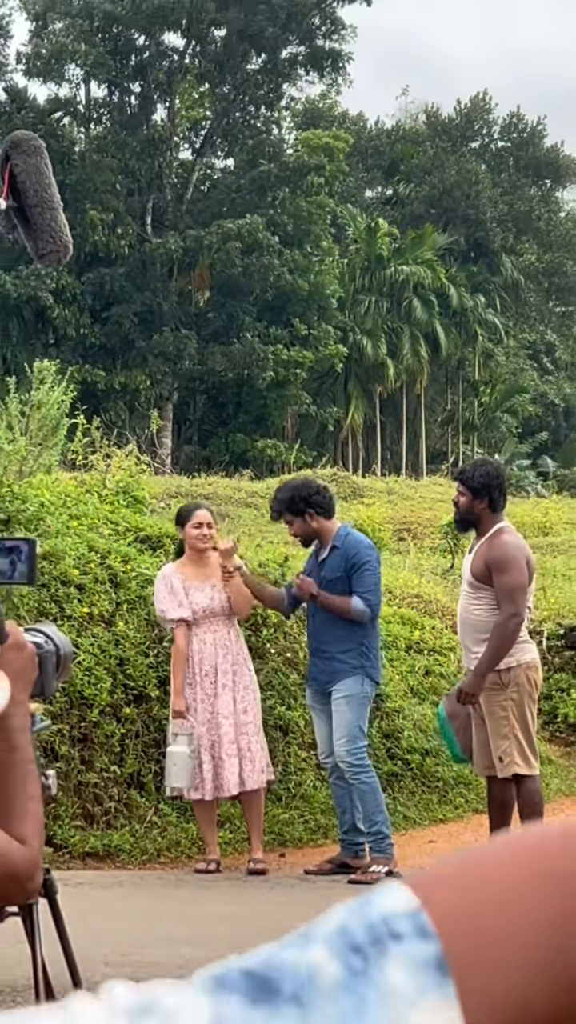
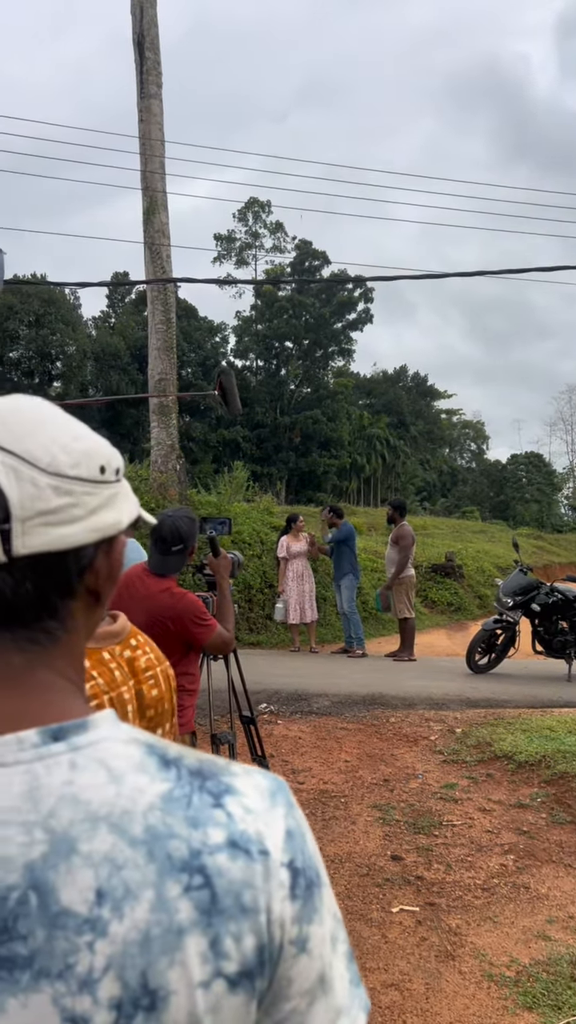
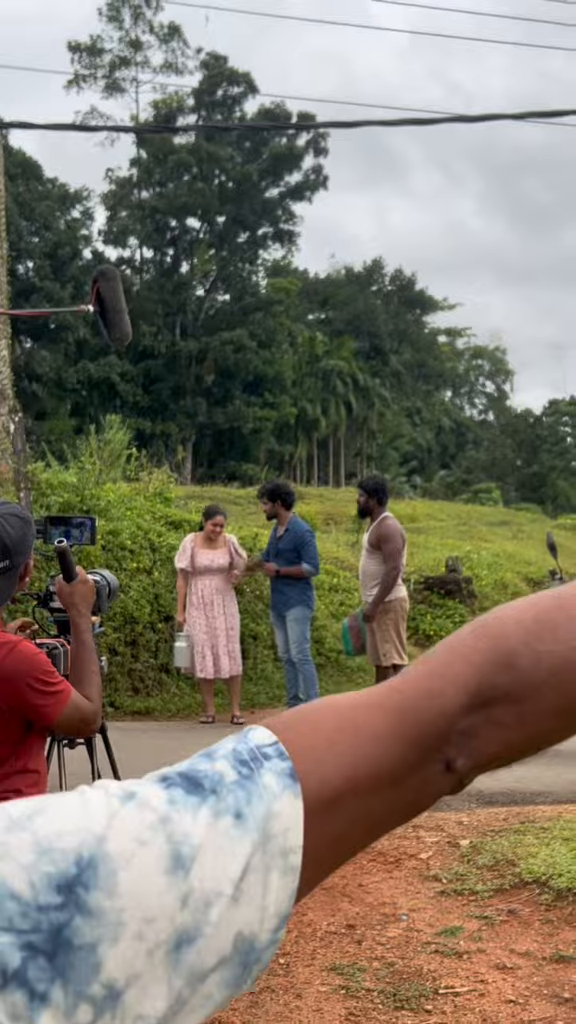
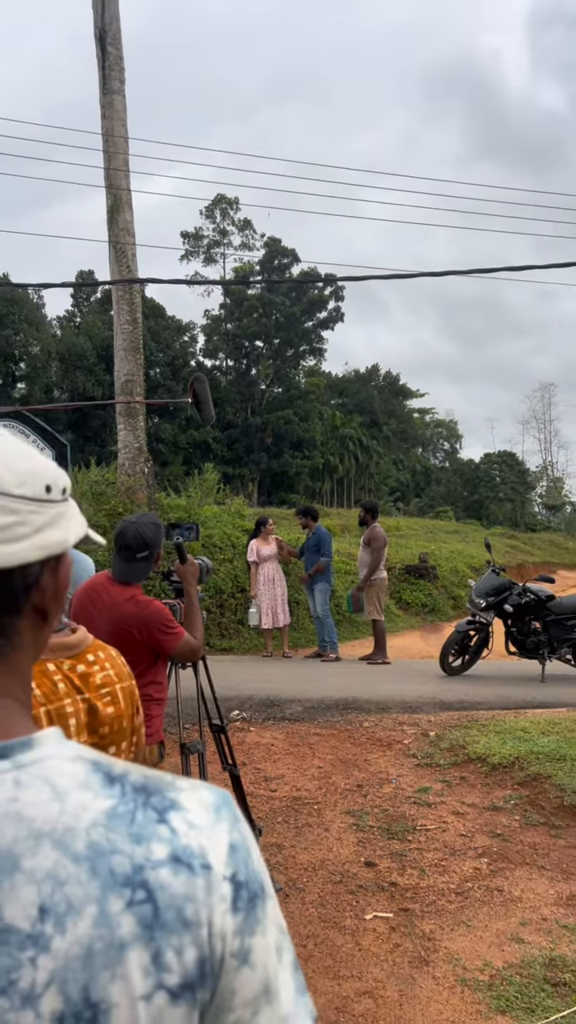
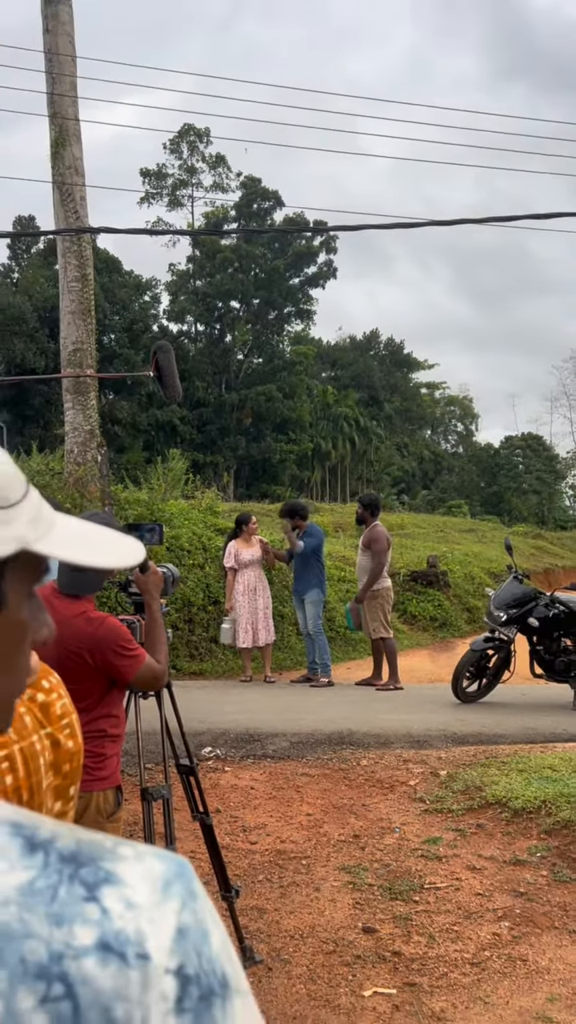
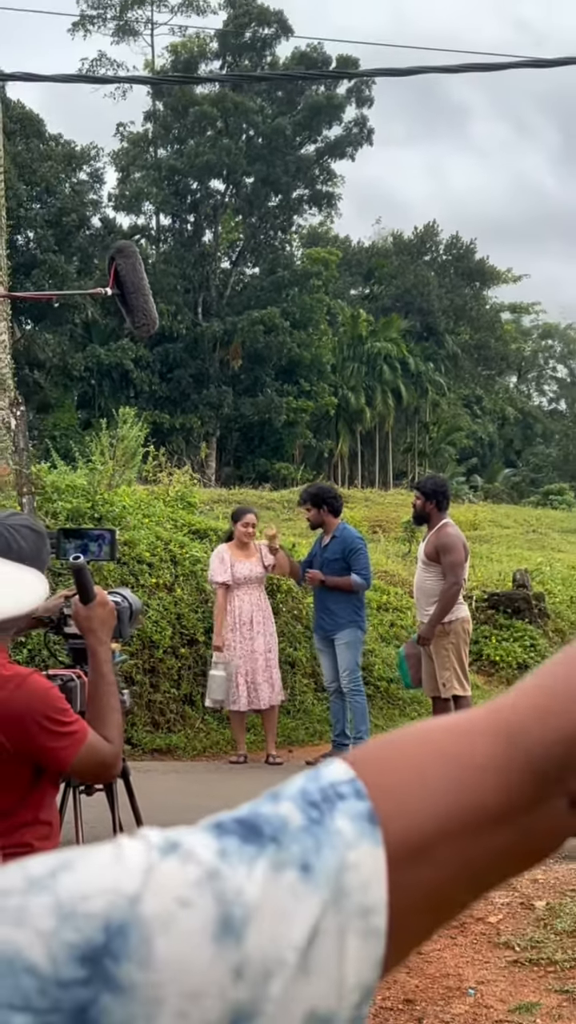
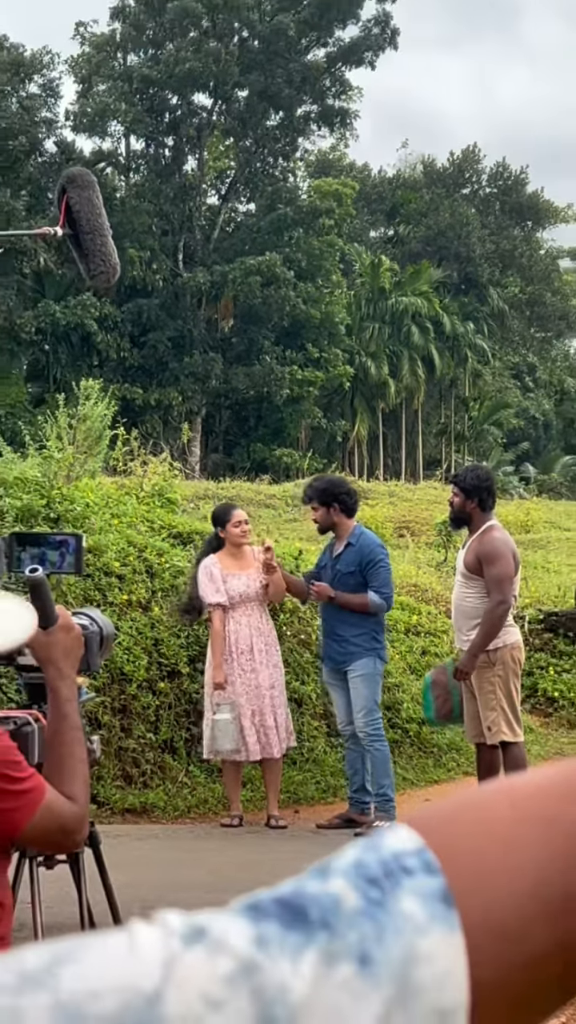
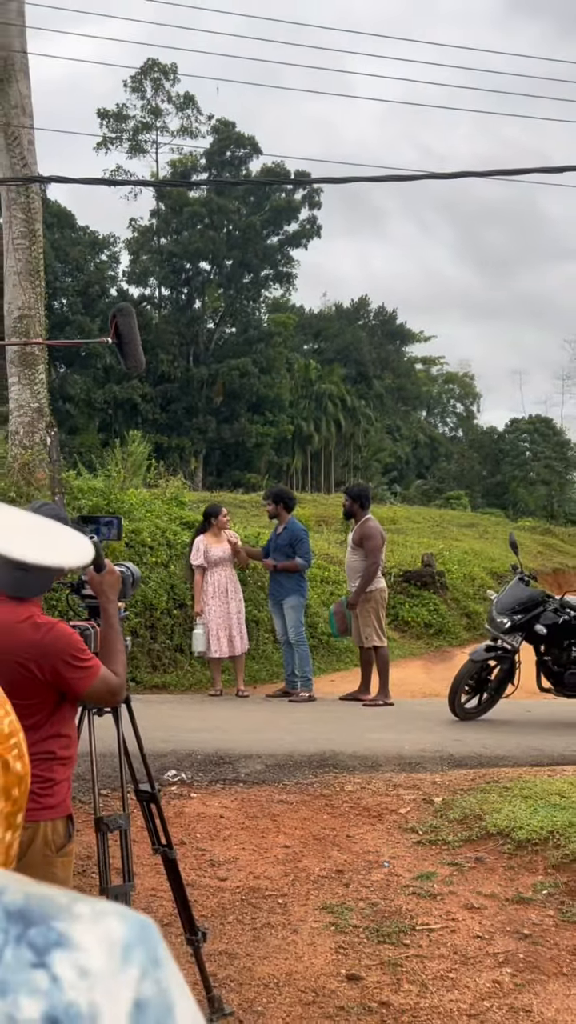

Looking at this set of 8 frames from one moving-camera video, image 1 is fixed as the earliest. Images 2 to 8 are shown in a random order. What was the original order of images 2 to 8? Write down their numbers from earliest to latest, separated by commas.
7, 6, 3, 8, 5, 4, 2
